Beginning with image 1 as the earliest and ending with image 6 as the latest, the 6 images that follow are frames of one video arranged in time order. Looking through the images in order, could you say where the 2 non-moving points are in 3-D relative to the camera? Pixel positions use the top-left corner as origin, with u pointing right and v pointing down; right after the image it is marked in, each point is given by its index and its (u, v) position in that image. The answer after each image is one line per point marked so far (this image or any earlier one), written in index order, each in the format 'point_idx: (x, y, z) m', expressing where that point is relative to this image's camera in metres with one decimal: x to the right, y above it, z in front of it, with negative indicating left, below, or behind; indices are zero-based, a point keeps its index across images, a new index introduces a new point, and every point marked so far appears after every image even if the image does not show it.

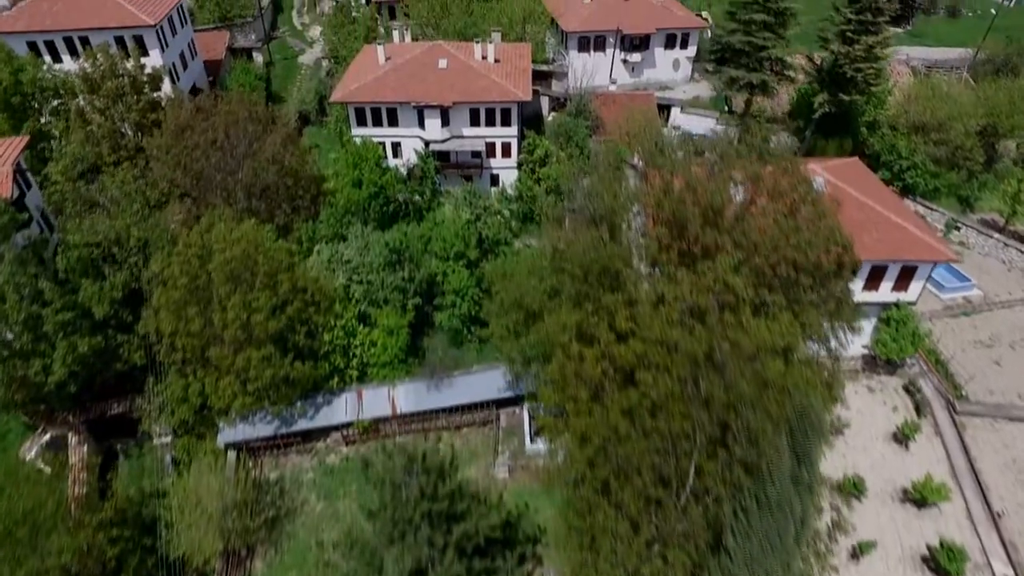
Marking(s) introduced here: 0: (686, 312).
0: (+4.8, -0.7, +17.6) m
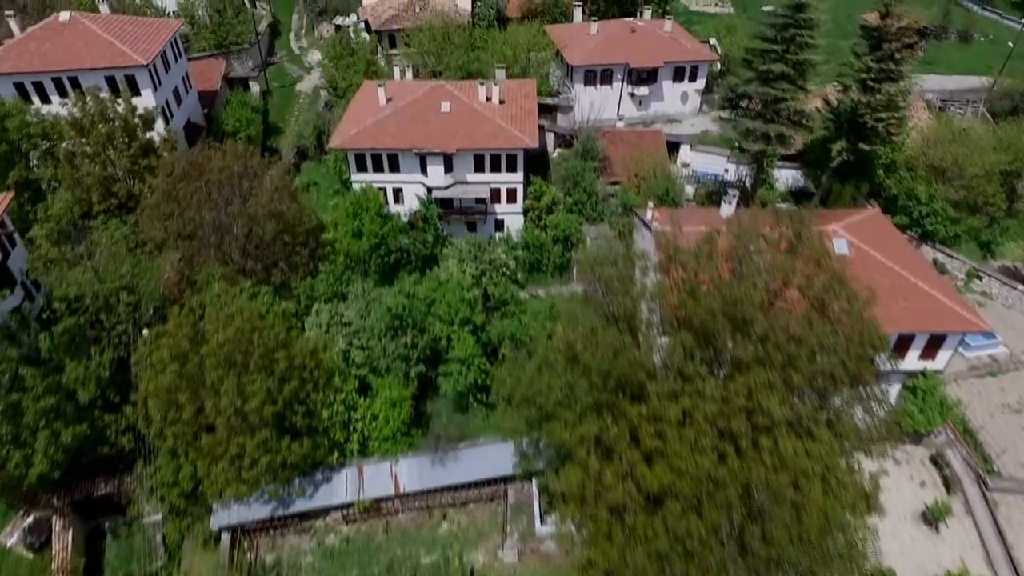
0: (+5.1, -3.5, +16.3) m
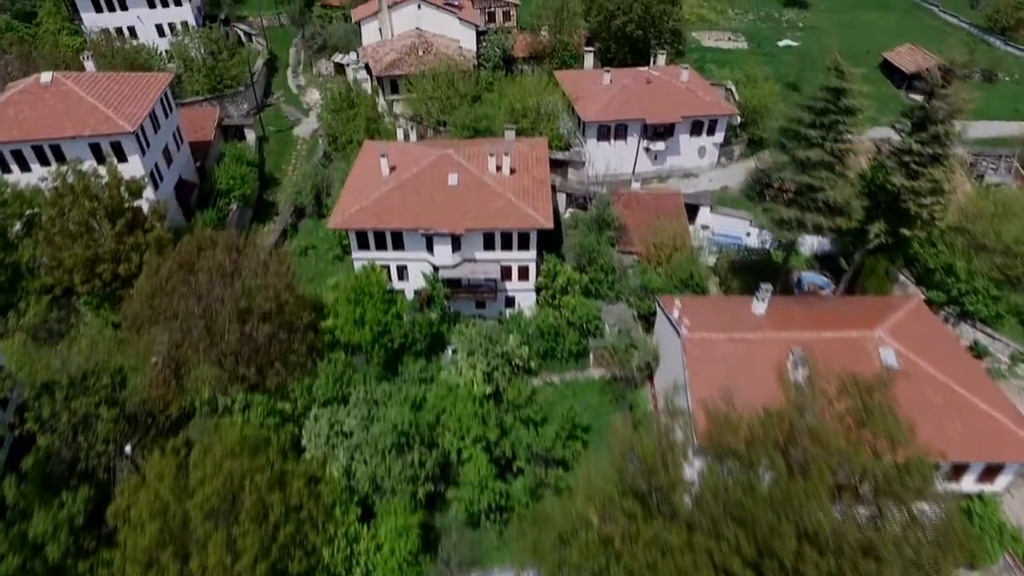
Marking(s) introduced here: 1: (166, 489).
0: (+5.8, -7.9, +14.0) m
1: (-10.8, -6.2, +19.8) m
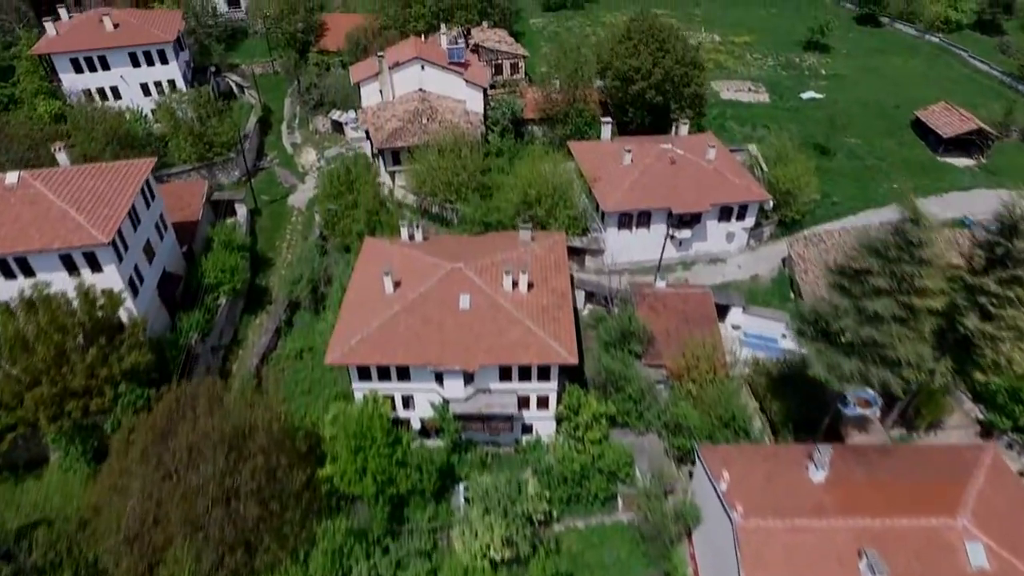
0: (+6.8, -14.1, +10.7) m
1: (-9.9, -12.4, +16.4) m
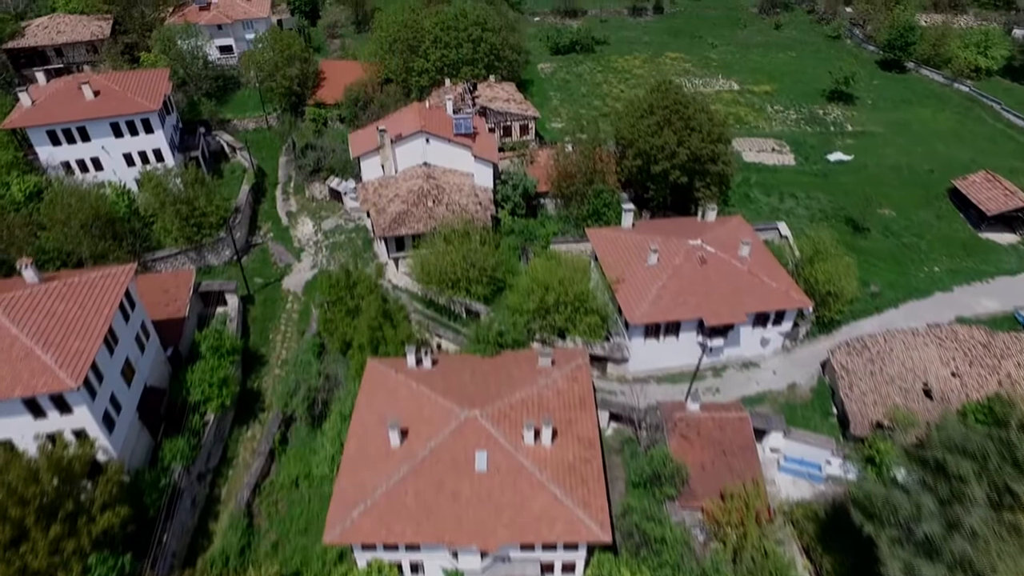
0: (+7.8, -20.5, +7.4) m
1: (-8.9, -18.8, +13.0) m
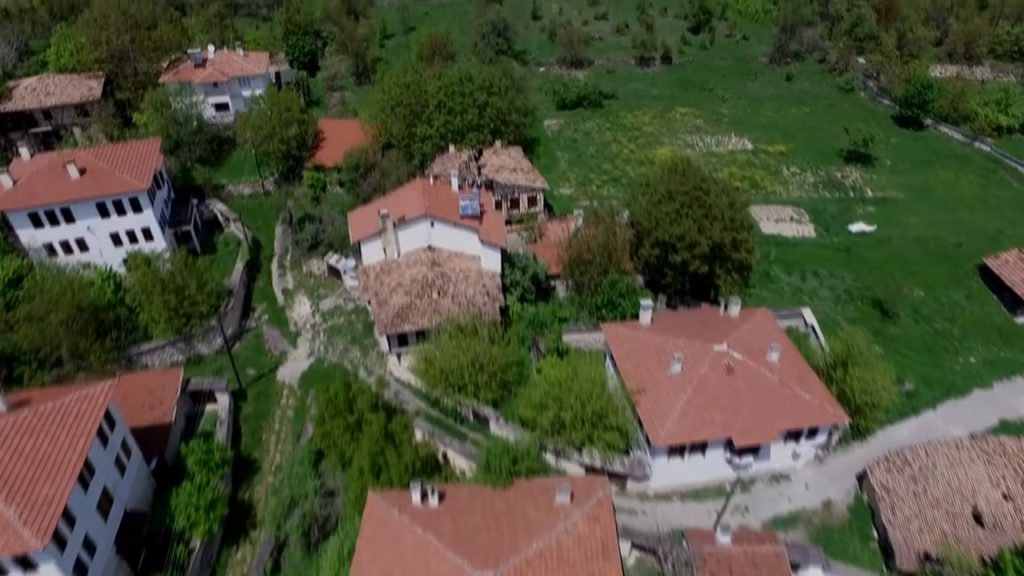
0: (+8.5, -25.7, +4.2) m
1: (-8.2, -24.2, +9.9) m
